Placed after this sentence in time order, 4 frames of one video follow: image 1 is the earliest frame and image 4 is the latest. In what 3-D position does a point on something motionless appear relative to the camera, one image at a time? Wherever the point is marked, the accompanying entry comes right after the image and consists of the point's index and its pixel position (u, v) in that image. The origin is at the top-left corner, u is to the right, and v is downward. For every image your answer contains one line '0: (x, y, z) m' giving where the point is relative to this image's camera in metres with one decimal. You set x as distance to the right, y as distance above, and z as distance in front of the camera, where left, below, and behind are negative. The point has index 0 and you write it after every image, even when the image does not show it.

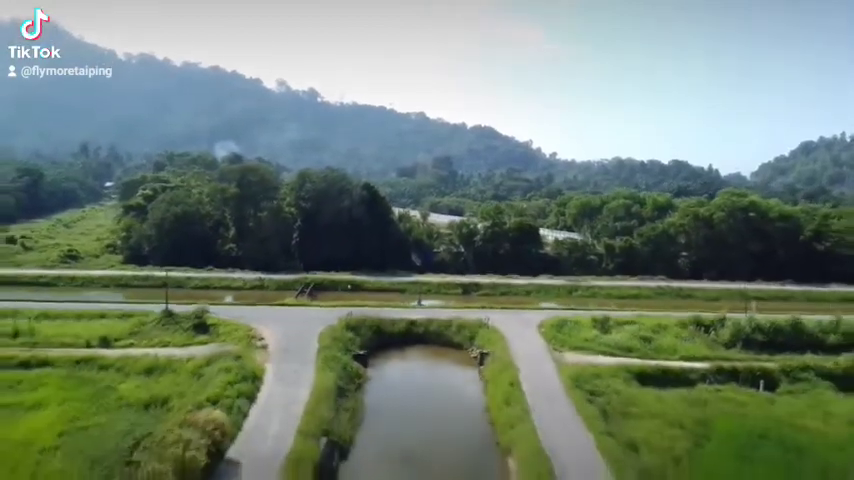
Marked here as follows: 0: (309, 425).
0: (-2.8, -4.3, +19.3) m
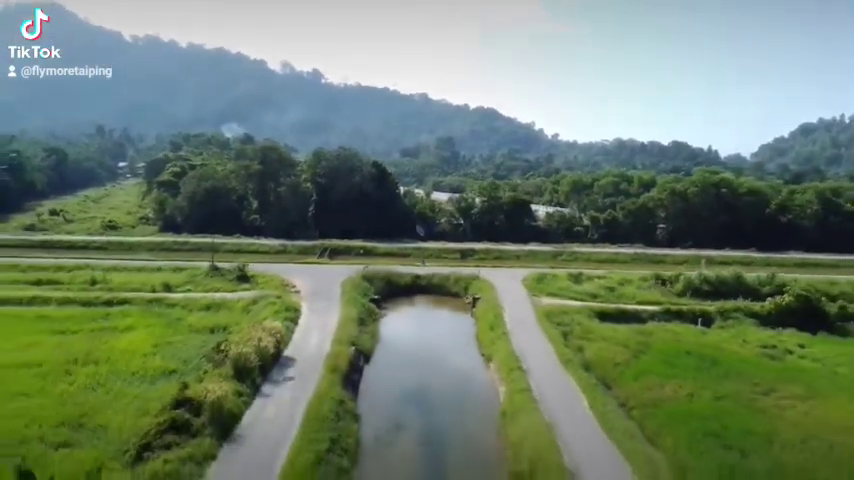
0: (-2.7, -3.1, +25.8) m
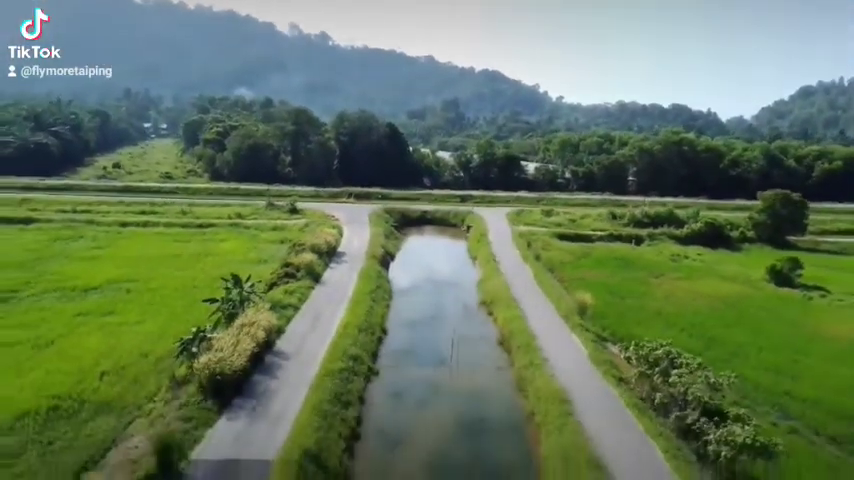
0: (-2.5, -0.2, +37.8) m
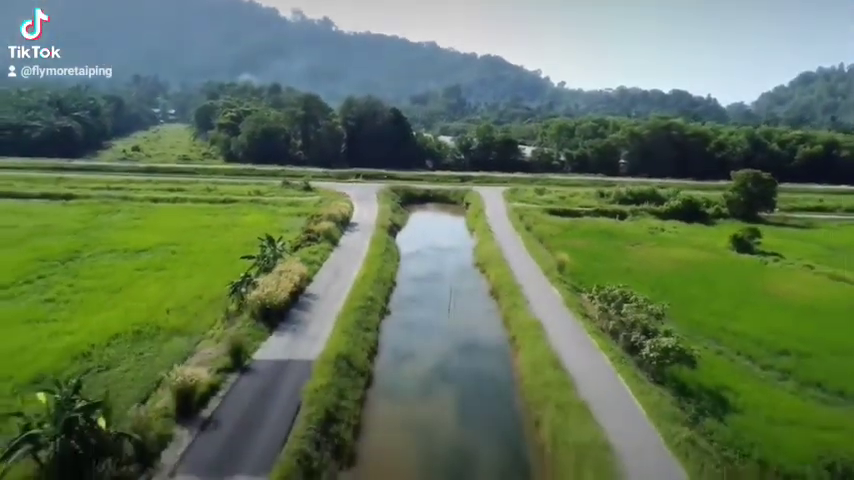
0: (-2.3, +1.2, +42.4) m
